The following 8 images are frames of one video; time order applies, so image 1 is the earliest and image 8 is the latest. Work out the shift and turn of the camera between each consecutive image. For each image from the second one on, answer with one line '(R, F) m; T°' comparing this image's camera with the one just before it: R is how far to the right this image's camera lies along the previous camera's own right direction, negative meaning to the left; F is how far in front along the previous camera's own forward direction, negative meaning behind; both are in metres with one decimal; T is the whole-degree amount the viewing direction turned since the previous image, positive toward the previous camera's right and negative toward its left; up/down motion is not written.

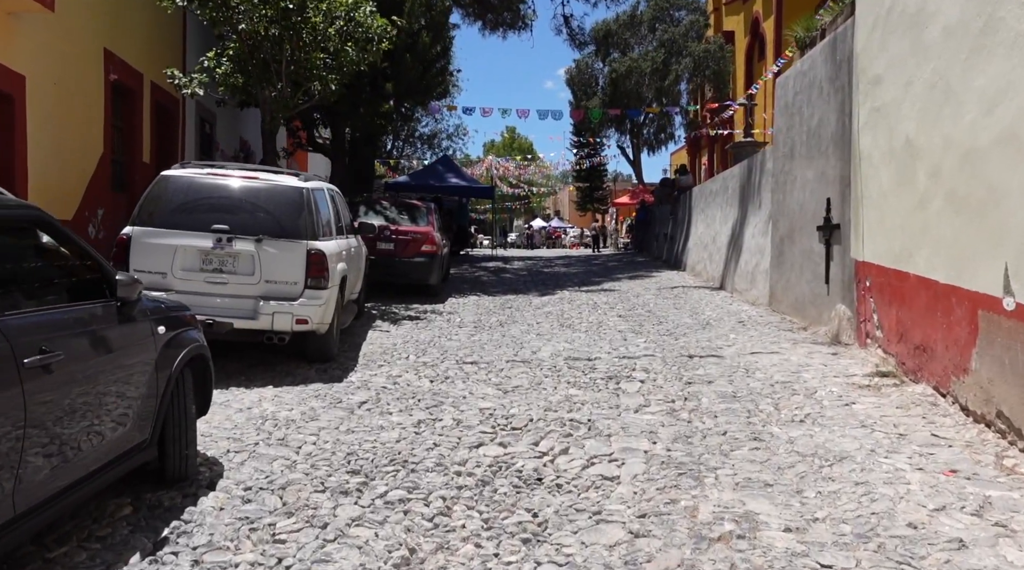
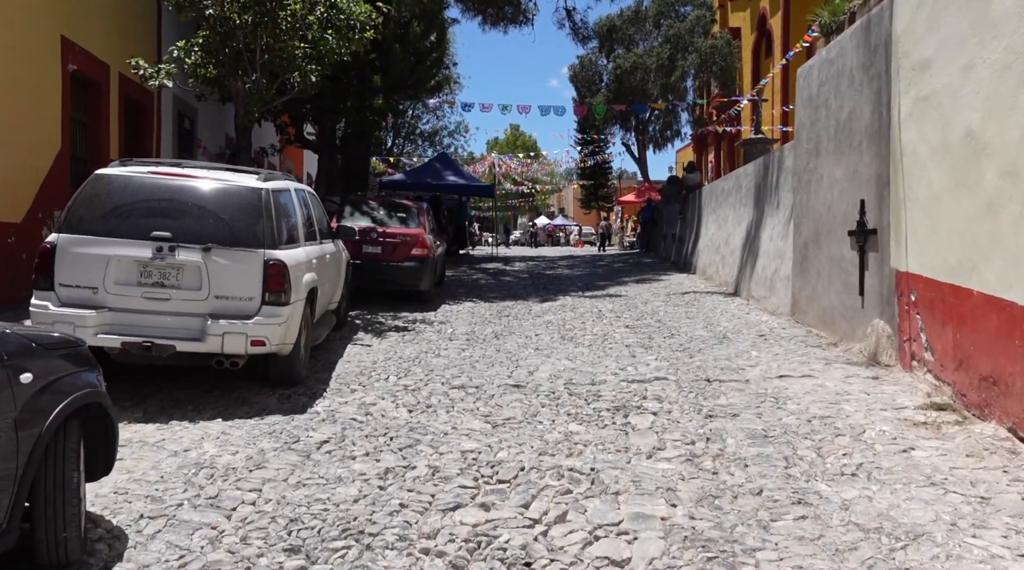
(+0.1, +1.0) m; 0°
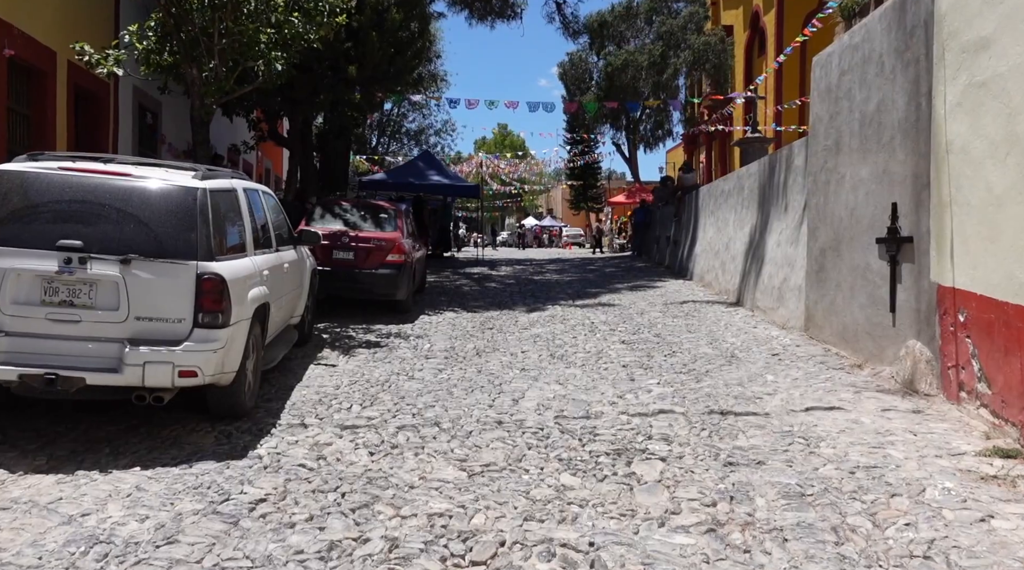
(0.0, +1.0) m; +1°
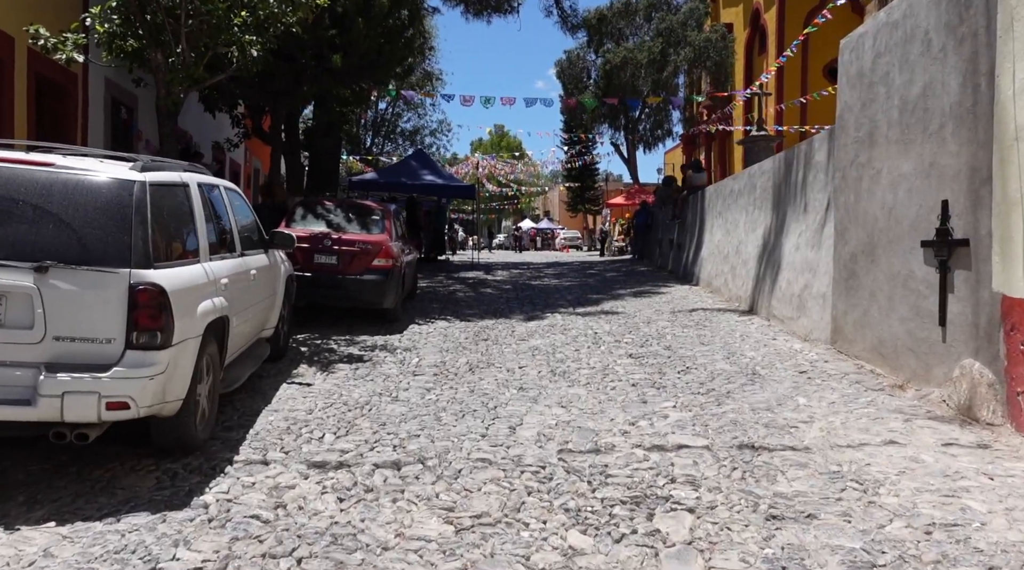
(0.0, +0.9) m; 0°
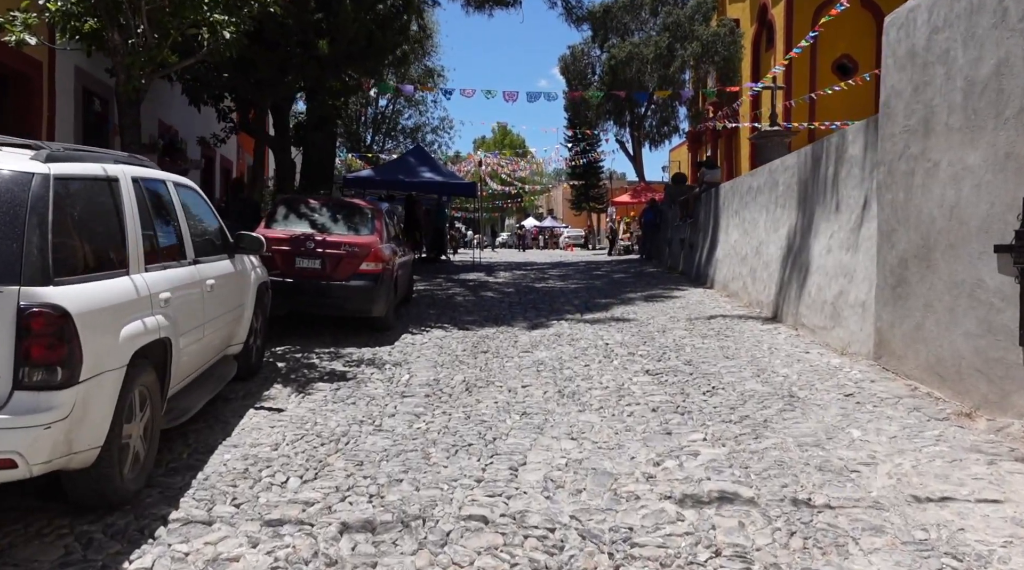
(0.0, +1.0) m; 0°
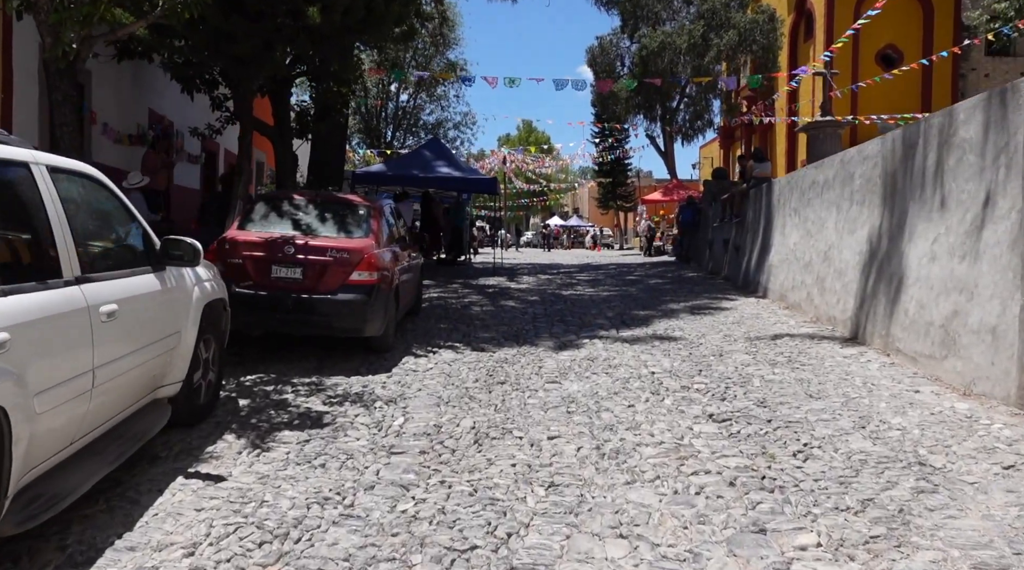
(0.0, +1.8) m; -2°
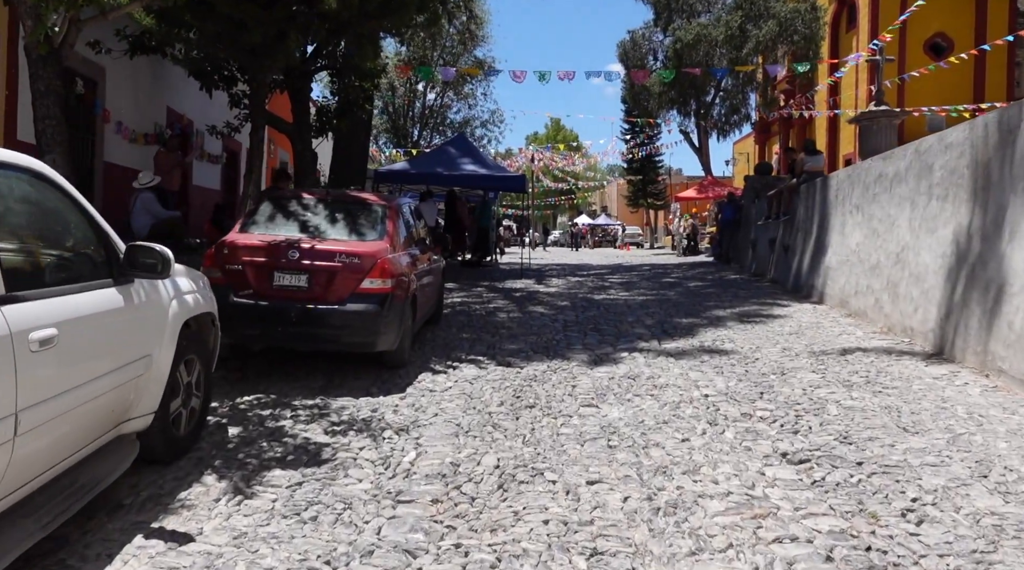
(0.0, +1.0) m; -2°
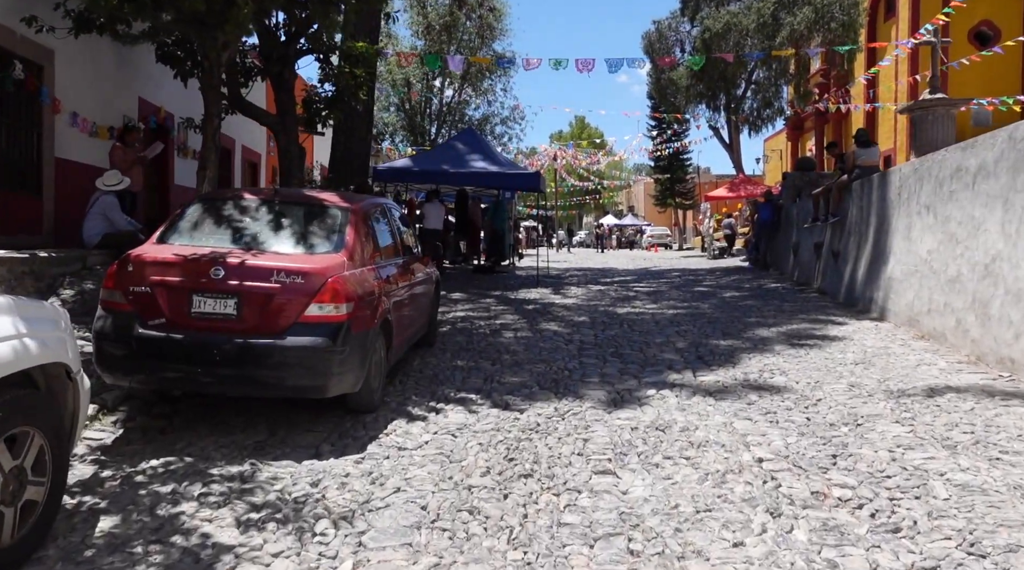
(+0.2, +1.6) m; -2°
